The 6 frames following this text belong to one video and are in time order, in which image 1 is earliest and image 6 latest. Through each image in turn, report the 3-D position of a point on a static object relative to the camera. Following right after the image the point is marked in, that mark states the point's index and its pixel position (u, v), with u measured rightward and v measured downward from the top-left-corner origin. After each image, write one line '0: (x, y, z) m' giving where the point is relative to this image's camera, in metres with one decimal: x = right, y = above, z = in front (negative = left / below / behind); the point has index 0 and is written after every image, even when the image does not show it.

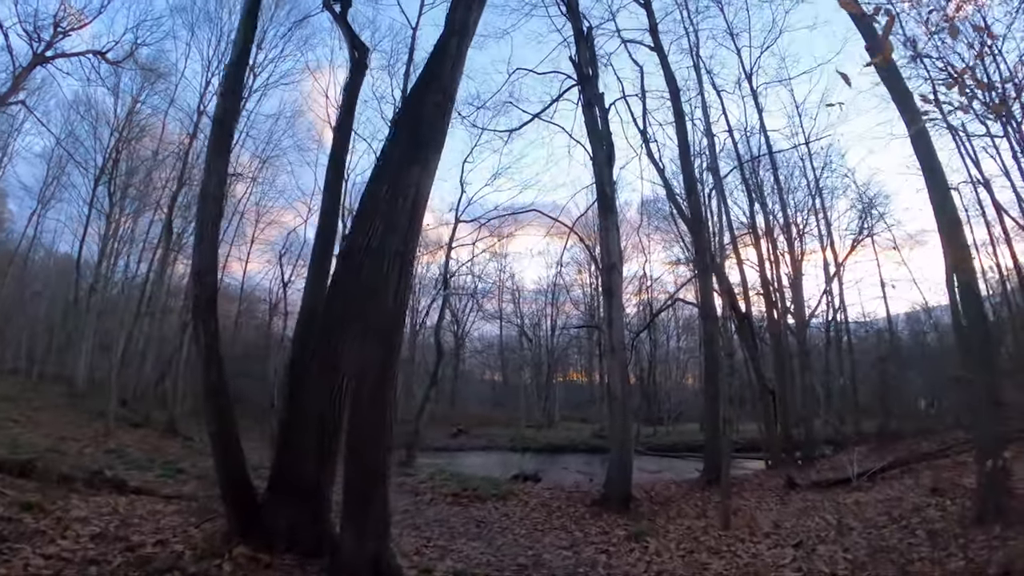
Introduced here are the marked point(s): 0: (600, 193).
0: (+1.7, +1.9, +13.9) m
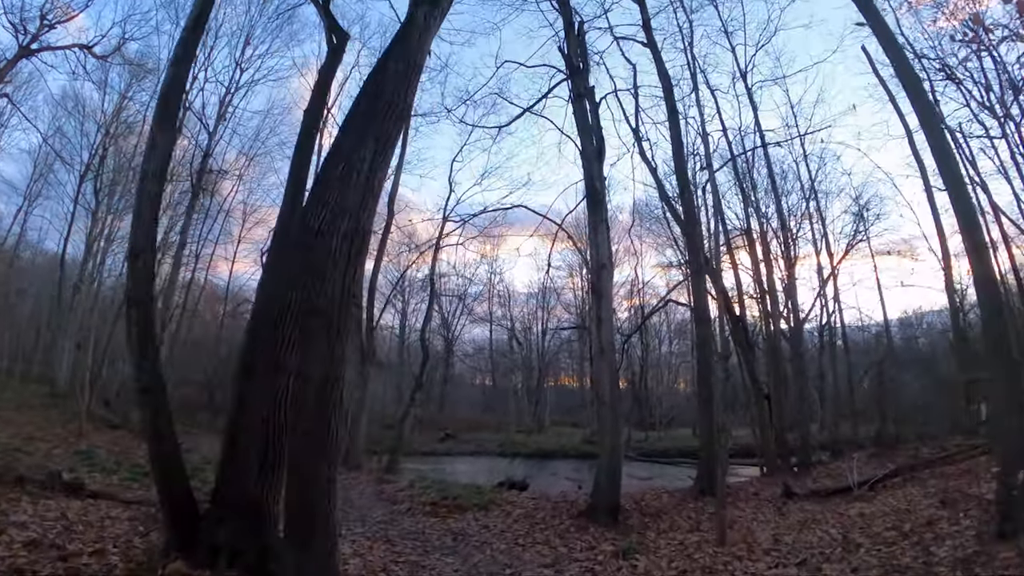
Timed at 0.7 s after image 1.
0: (+1.4, +1.9, +13.2) m
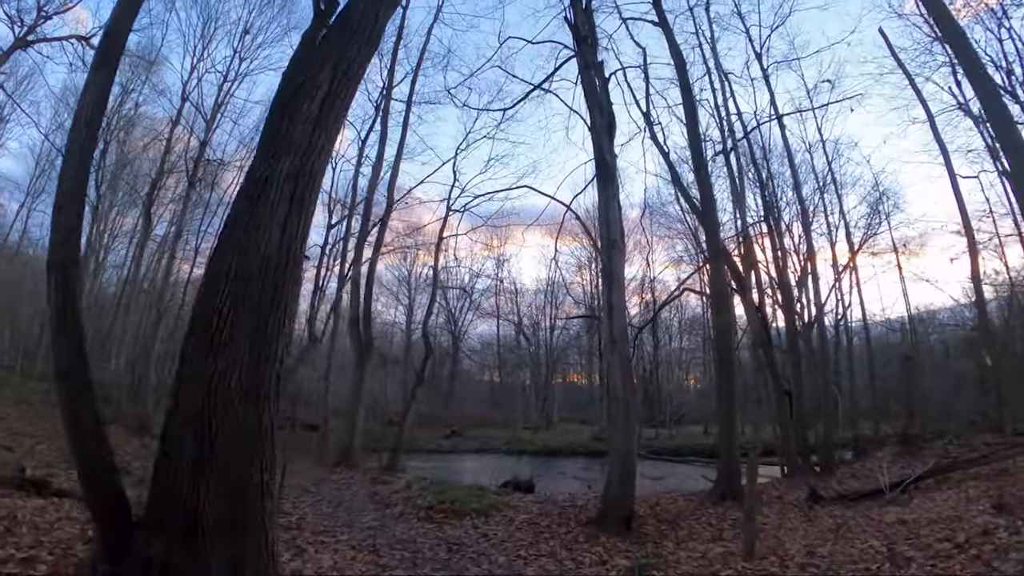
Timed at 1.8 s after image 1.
0: (+1.4, +2.2, +12.1) m
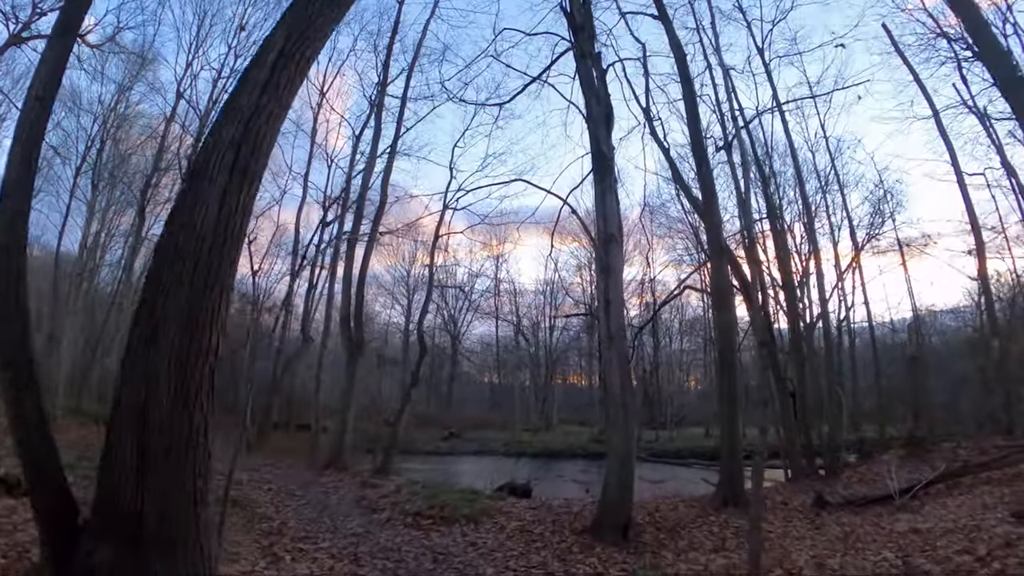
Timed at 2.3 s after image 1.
0: (+1.3, +2.2, +11.5) m
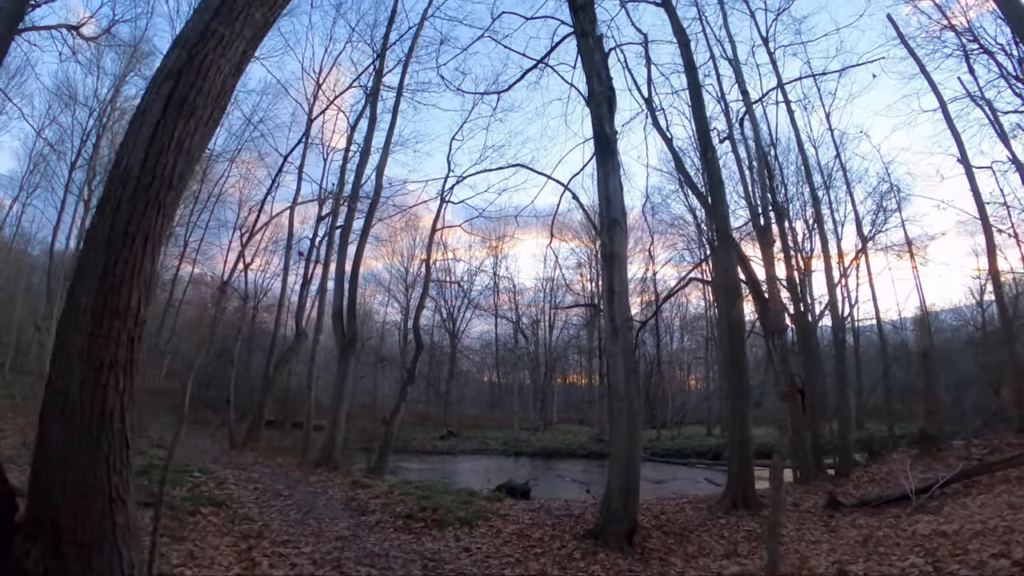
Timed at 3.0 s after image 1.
0: (+1.3, +2.4, +10.9) m
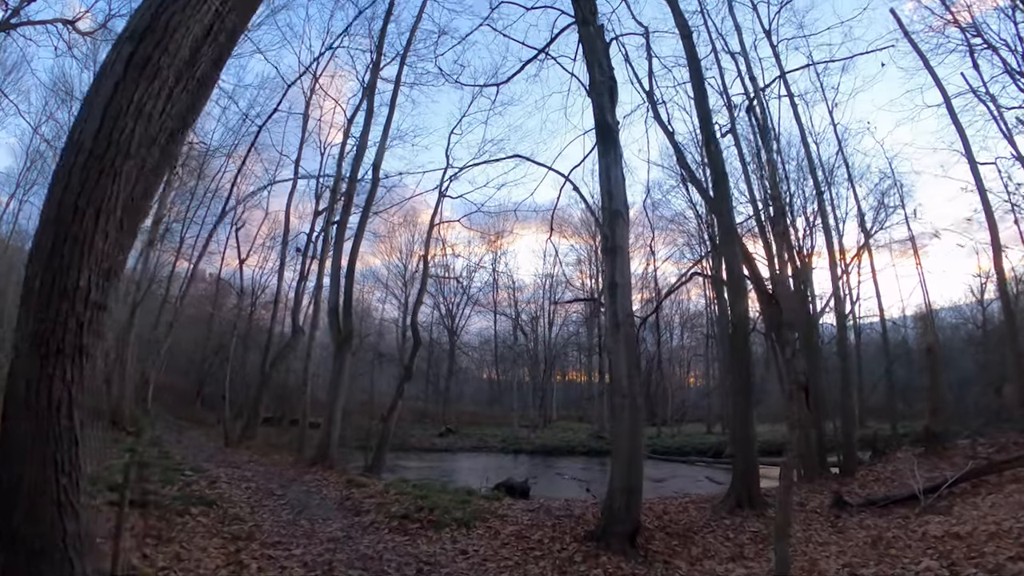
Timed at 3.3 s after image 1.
0: (+1.3, +2.5, +10.6) m
